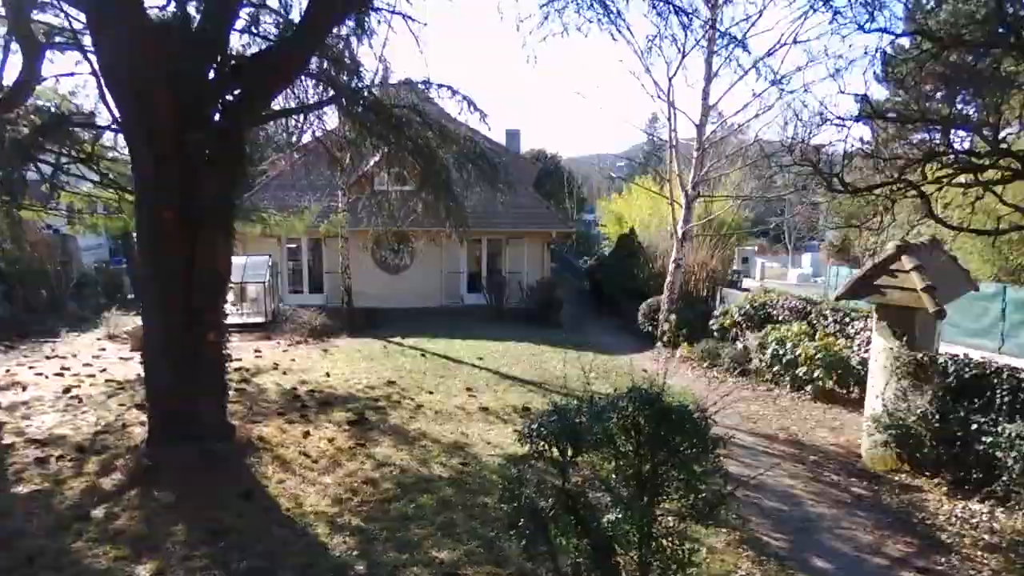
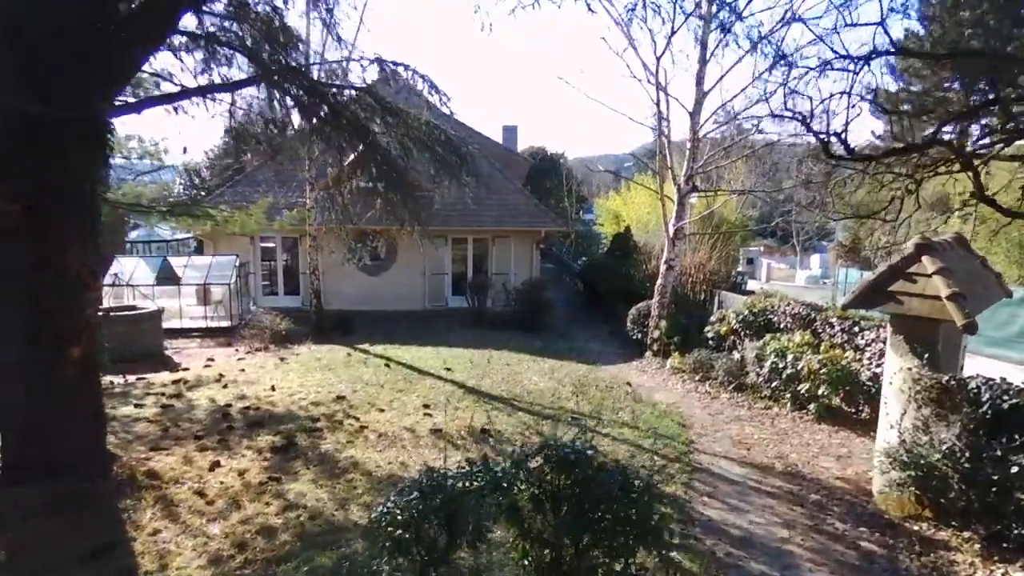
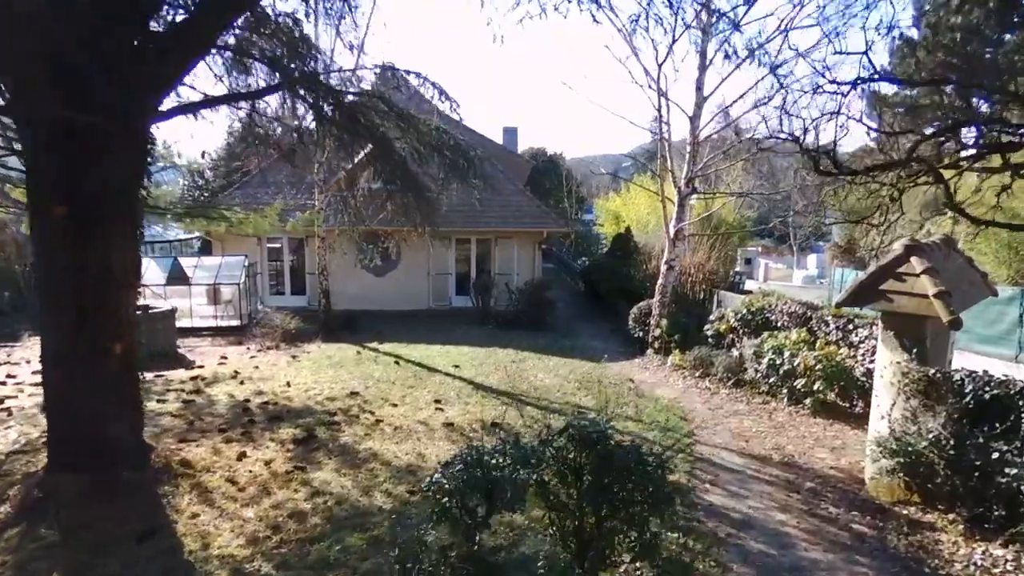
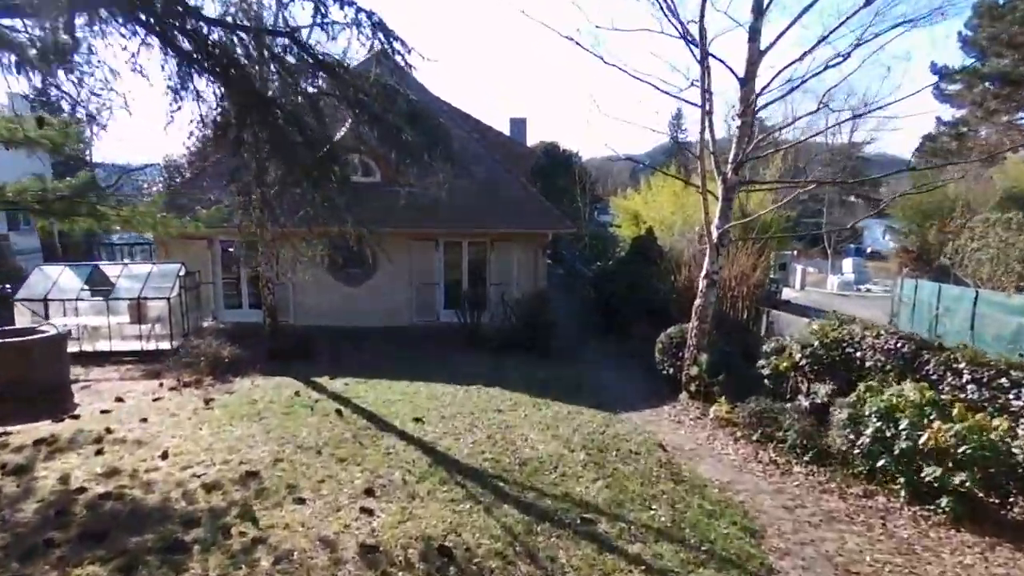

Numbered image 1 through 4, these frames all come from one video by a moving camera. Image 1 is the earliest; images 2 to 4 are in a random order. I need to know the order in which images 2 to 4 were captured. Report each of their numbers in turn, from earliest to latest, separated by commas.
3, 2, 4
